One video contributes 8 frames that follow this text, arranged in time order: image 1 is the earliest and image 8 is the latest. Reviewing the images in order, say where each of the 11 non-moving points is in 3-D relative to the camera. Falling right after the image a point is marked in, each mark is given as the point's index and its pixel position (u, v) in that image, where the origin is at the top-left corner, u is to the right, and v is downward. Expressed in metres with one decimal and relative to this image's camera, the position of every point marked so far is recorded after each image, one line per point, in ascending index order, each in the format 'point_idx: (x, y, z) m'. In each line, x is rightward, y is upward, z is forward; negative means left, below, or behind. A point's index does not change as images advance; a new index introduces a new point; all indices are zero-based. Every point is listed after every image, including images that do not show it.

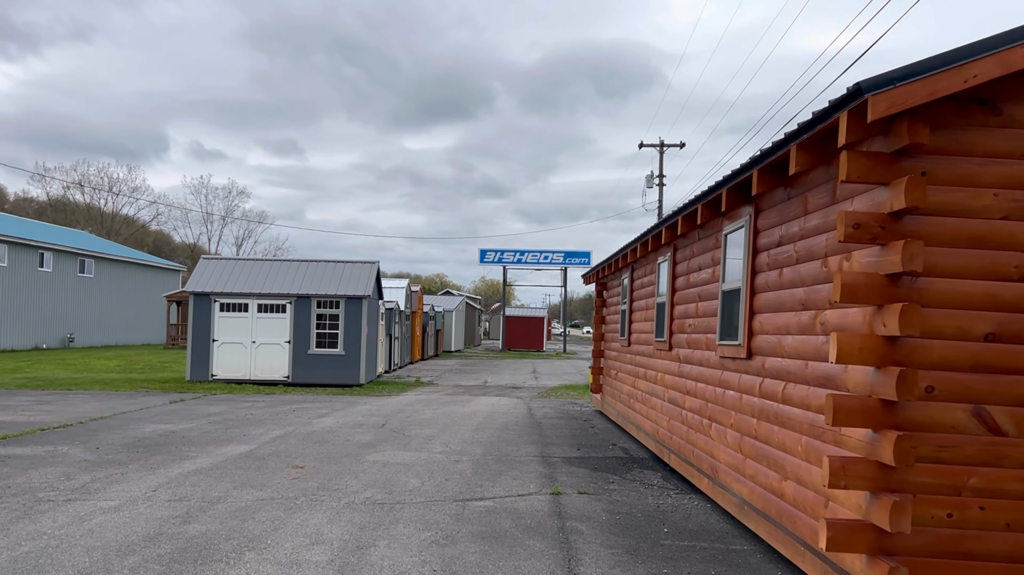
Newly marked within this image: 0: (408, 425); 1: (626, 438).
0: (-1.3, -1.7, +11.0) m
1: (+1.3, -1.7, +9.9) m
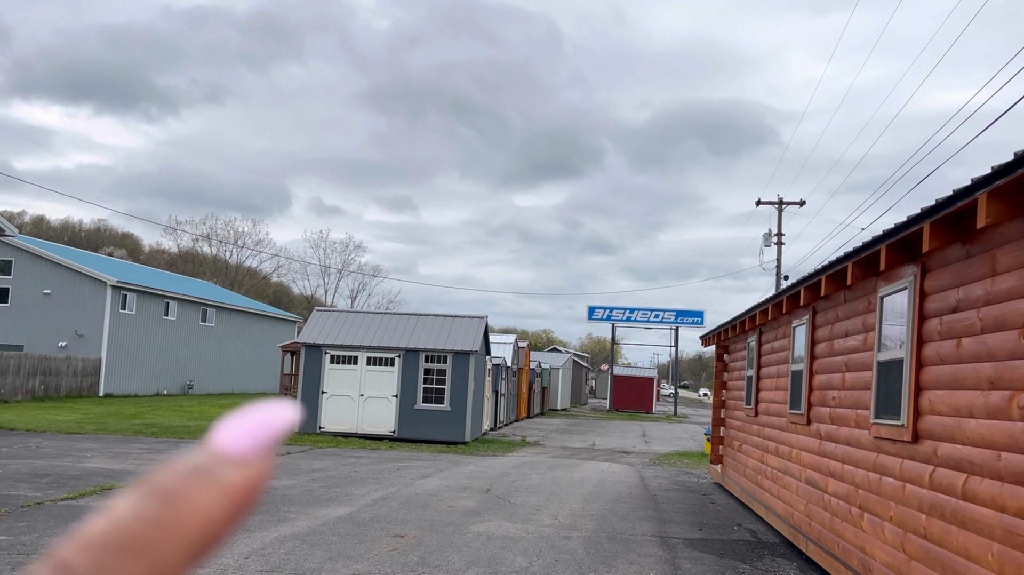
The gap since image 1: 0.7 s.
0: (0.0, -2.4, +10.5) m
1: (+2.5, -2.4, +9.0) m
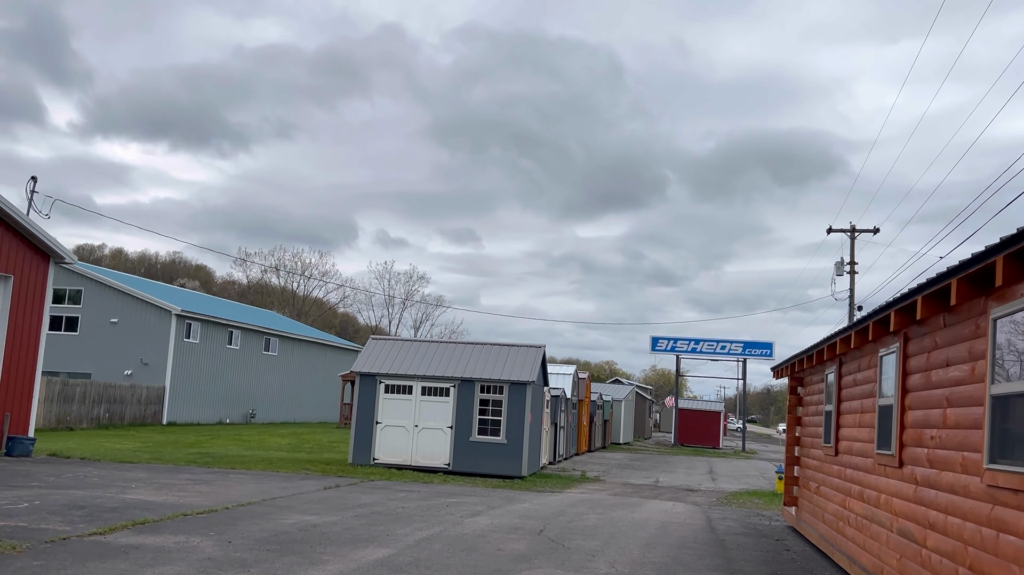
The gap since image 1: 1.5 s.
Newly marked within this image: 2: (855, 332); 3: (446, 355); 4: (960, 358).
0: (+0.6, -2.7, +9.7) m
1: (+3.0, -2.6, +8.1) m
2: (+2.9, -0.4, +7.4) m
3: (-1.5, -1.5, +19.6) m
4: (+2.7, -0.4, +5.2) m
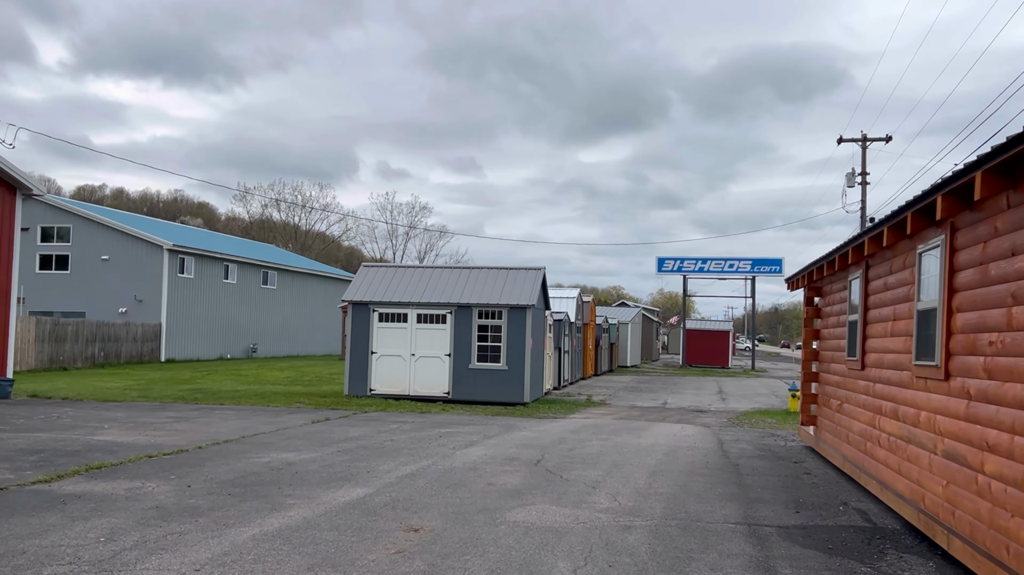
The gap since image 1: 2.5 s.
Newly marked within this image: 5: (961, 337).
0: (+0.6, -1.8, +8.9) m
1: (+2.9, -1.7, +7.3) m
2: (+2.7, +0.4, +6.4) m
3: (-1.5, +0.2, +18.7) m
4: (+2.5, +0.2, +4.3) m
5: (+2.6, -0.3, +5.1) m
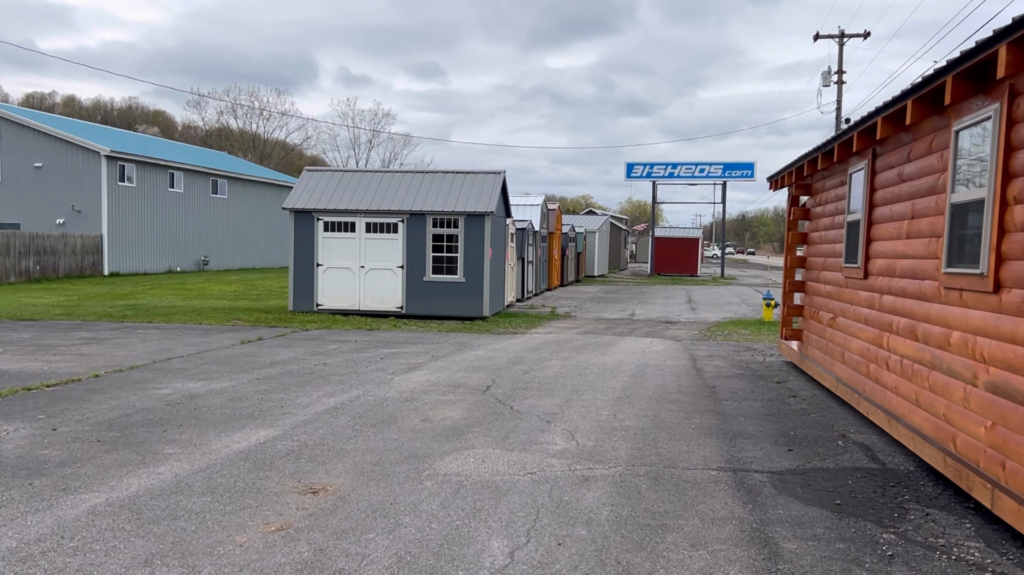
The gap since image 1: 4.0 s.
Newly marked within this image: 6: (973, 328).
0: (+0.1, -0.9, +7.7) m
1: (+2.5, -1.0, +6.2) m
2: (+2.3, +1.1, +5.1) m
3: (-2.4, +2.0, +17.2) m
4: (+2.2, +0.6, +3.0) m
5: (+2.3, +0.2, +3.9) m
6: (+2.2, -0.2, +4.3) m
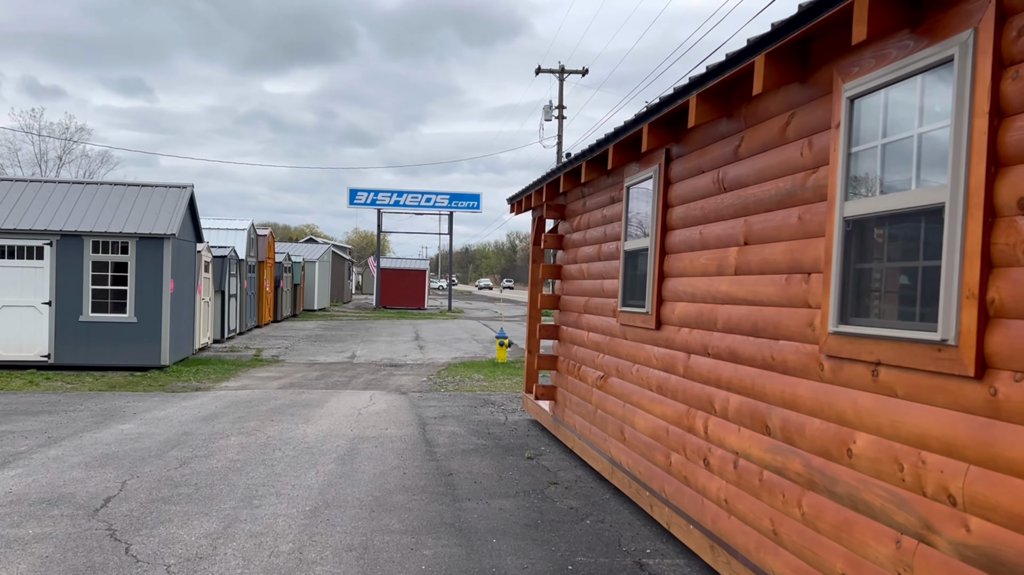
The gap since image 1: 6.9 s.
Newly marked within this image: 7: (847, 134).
0: (-2.0, -1.2, +5.0) m
1: (+0.7, -1.3, +4.2) m
2: (+0.9, +0.8, +3.3) m
3: (-7.2, +1.4, +13.4) m
4: (+1.4, +0.5, +1.2) m
5: (+1.2, 0.0, +2.0) m
6: (+1.1, -0.4, +2.4) m
7: (+1.1, +0.5, +2.9) m
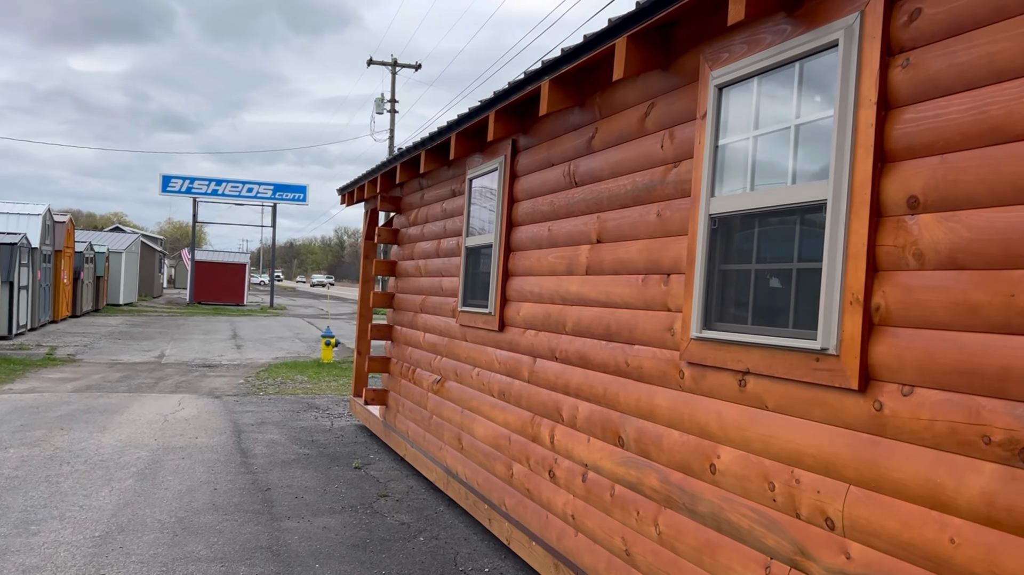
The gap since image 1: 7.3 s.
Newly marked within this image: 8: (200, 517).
0: (-2.9, -1.2, +4.2) m
1: (0.0, -1.3, +4.0) m
2: (+0.4, +0.8, +3.0) m
3: (-9.6, +1.5, +11.4) m
4: (+1.3, +0.4, +1.1) m
5: (+0.9, 0.0, +1.9) m
6: (+0.7, -0.4, +2.2) m
7: (+0.6, +0.5, +2.7) m
8: (-1.7, -1.2, +4.7) m
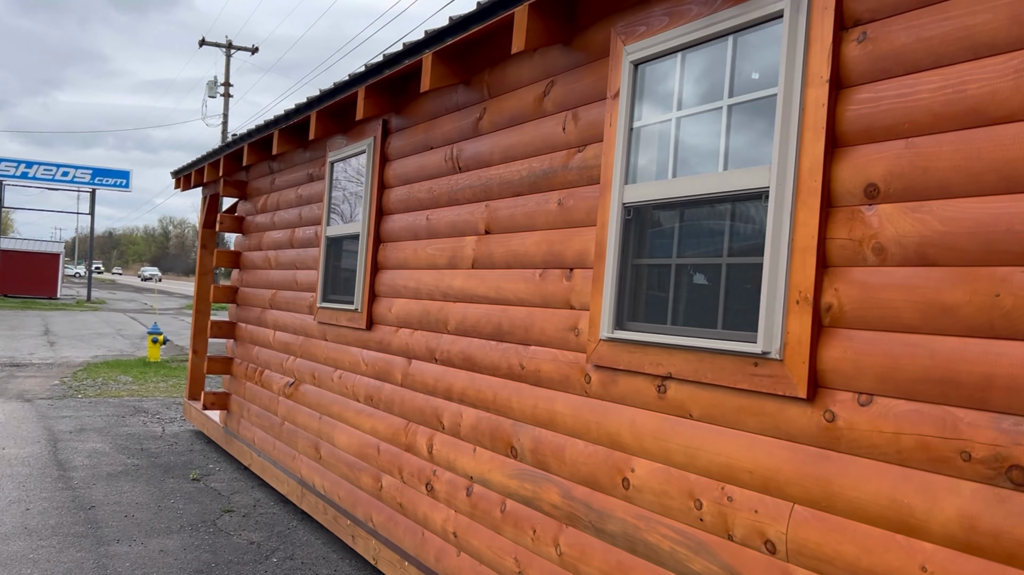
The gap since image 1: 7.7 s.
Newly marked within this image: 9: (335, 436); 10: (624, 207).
0: (-3.4, -1.1, +3.3) m
1: (-0.6, -1.2, +3.6) m
2: (0.0, +0.8, +2.7) m
3: (-11.3, +1.7, +9.2) m
4: (+1.3, +0.4, +1.0) m
5: (+0.7, 0.0, +1.7) m
6: (+0.5, -0.4, +2.0) m
7: (+0.3, +0.5, +2.5) m
8: (-2.4, -1.2, +4.1) m
9: (-0.9, -0.7, +4.3) m
10: (+0.3, +0.2, +2.4) m
